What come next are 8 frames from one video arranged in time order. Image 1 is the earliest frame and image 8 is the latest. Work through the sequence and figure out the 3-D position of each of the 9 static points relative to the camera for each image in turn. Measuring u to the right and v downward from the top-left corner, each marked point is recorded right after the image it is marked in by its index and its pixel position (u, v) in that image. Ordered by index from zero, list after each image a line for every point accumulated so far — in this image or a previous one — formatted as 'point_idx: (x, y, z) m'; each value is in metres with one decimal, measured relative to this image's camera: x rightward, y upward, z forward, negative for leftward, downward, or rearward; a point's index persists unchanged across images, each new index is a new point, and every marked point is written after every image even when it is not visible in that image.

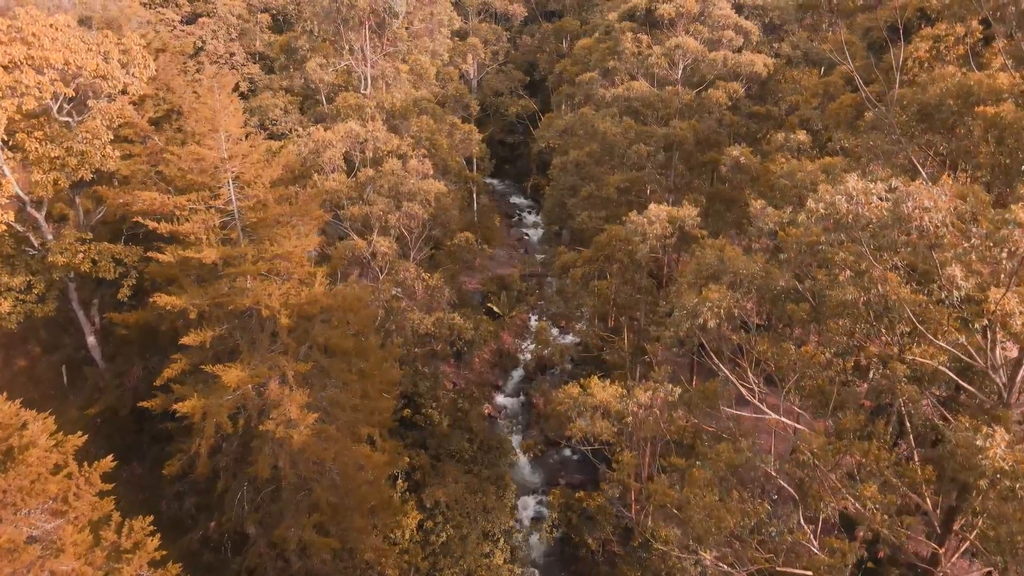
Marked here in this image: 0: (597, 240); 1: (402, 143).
0: (+2.1, +1.2, +18.2) m
1: (-3.0, +4.0, +19.6) m
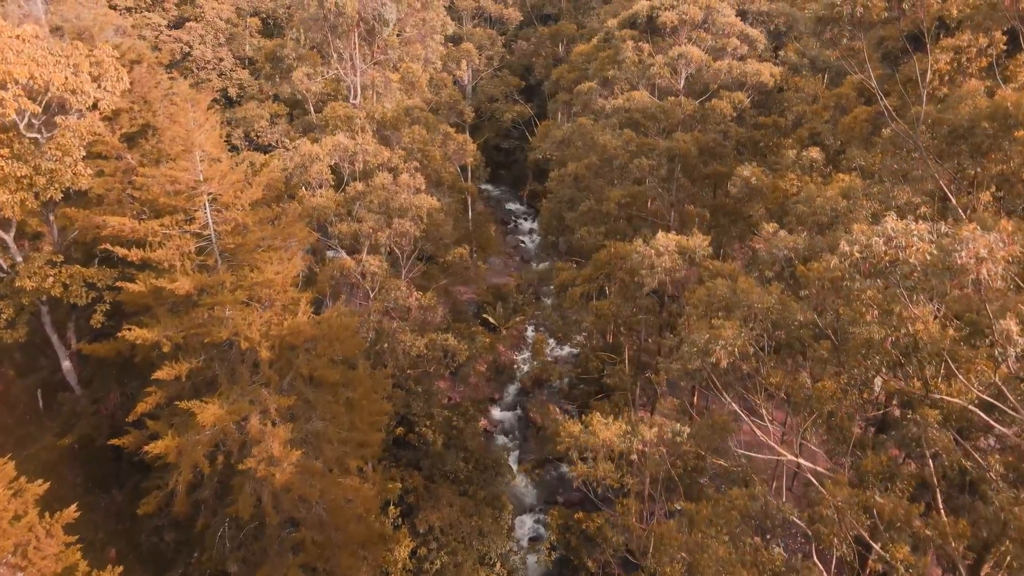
0: (+2.0, +0.8, +17.4) m
1: (-3.1, +3.5, +18.8) m
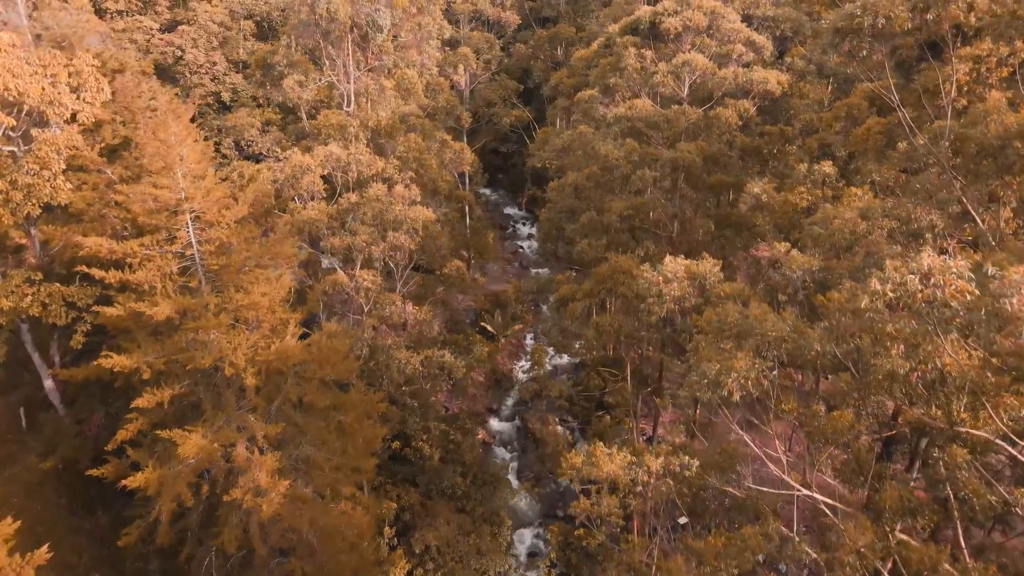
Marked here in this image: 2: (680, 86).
0: (+2.0, +0.4, +16.8) m
1: (-3.2, +3.1, +18.3) m
2: (+4.0, +4.7, +17.1) m
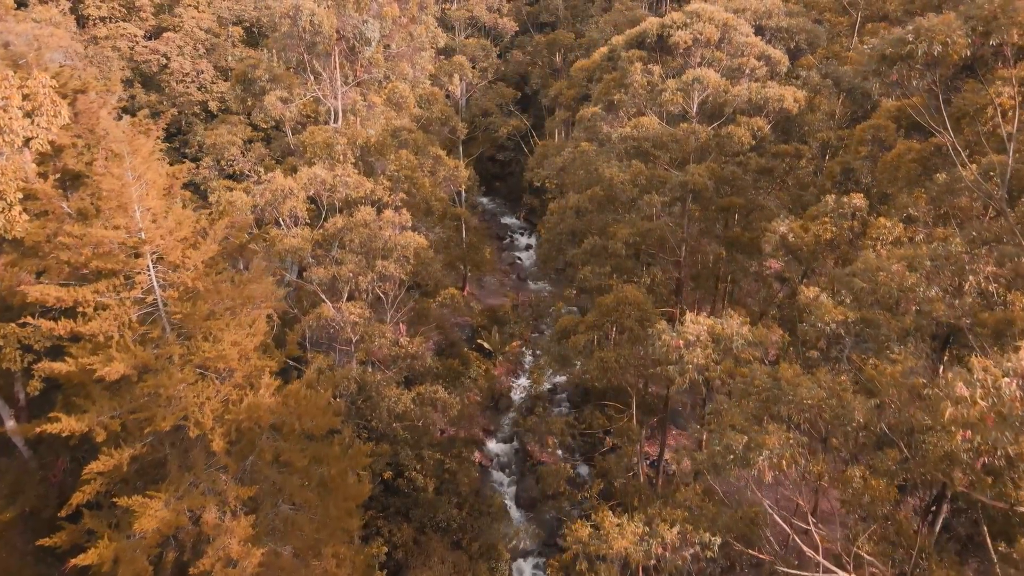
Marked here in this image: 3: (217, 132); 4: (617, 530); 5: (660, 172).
0: (+1.9, -0.3, +15.7) m
1: (-3.2, +2.4, +17.1) m
2: (+3.9, +4.0, +16.0) m
3: (-7.8, +4.1, +19.0) m
4: (+1.4, -3.2, +9.4) m
5: (+3.3, +2.5, +15.8) m
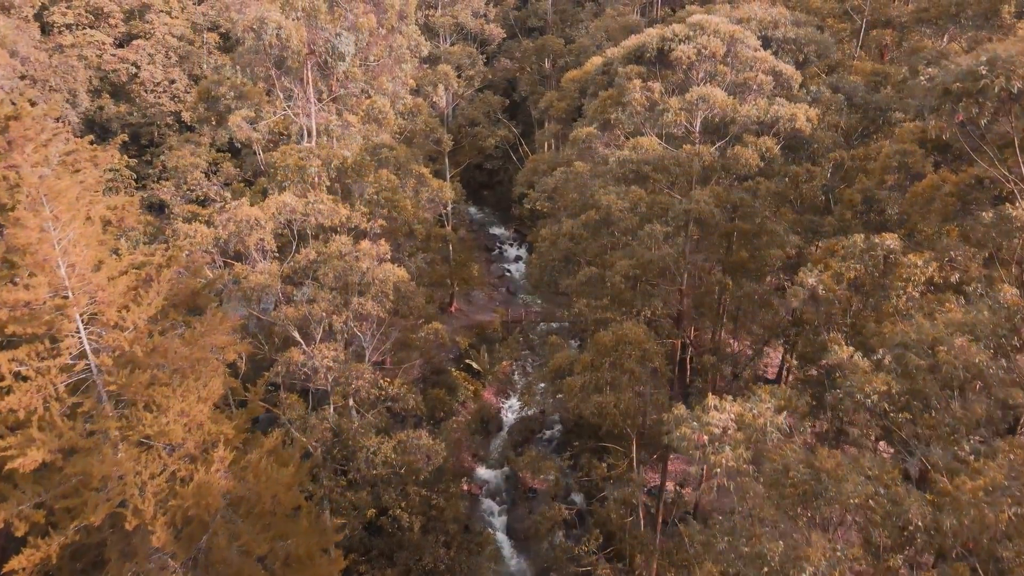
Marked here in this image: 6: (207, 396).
0: (+1.7, -1.0, +14.4) m
1: (-3.5, +1.6, +15.7) m
2: (+3.7, +3.3, +14.7) m
3: (-8.1, +3.3, +17.6) m
4: (+1.3, -3.9, +8.1) m
5: (+3.0, +1.8, +14.5) m
6: (-4.1, -1.4, +9.7) m
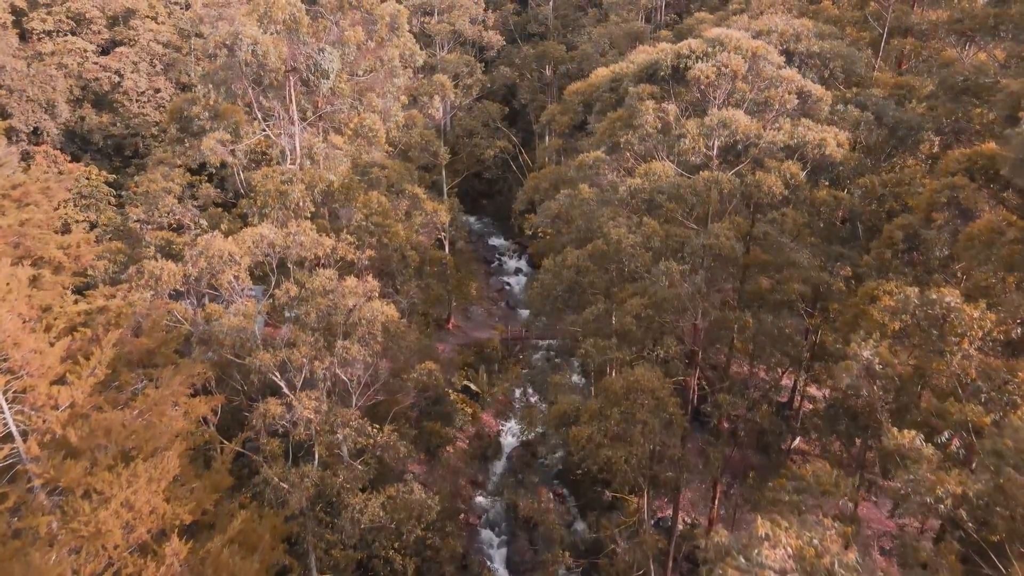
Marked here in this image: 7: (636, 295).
0: (+1.7, -1.8, +13.1) m
1: (-3.5, +0.9, +14.4) m
2: (+3.7, +2.6, +13.4) m
3: (-8.1, +2.6, +16.3) m
4: (+1.3, -4.7, +6.8) m
5: (+3.0, +1.1, +13.2) m
6: (-4.1, -2.2, +8.4) m
7: (+2.3, -0.1, +13.3) m
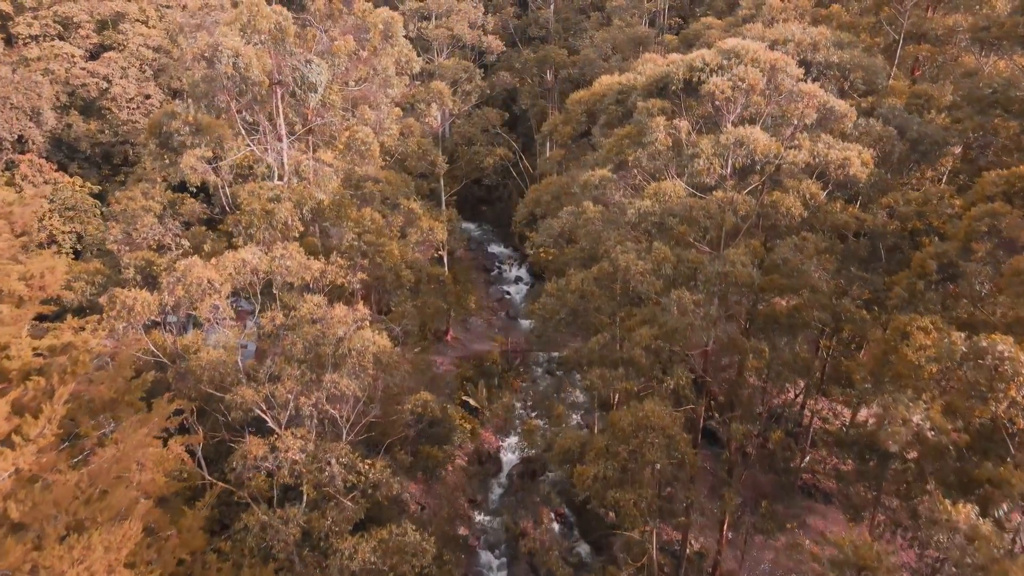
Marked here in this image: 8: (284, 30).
0: (+1.7, -2.2, +12.2) m
1: (-3.5, +0.4, +13.6) m
2: (+3.7, +2.1, +12.6) m
3: (-8.1, +2.1, +15.4) m
4: (+1.3, -5.2, +5.9) m
5: (+3.0, +0.6, +12.4) m
6: (-4.1, -2.7, +7.6) m
7: (+2.3, -0.6, +12.4) m
8: (-4.3, +4.9, +13.6) m
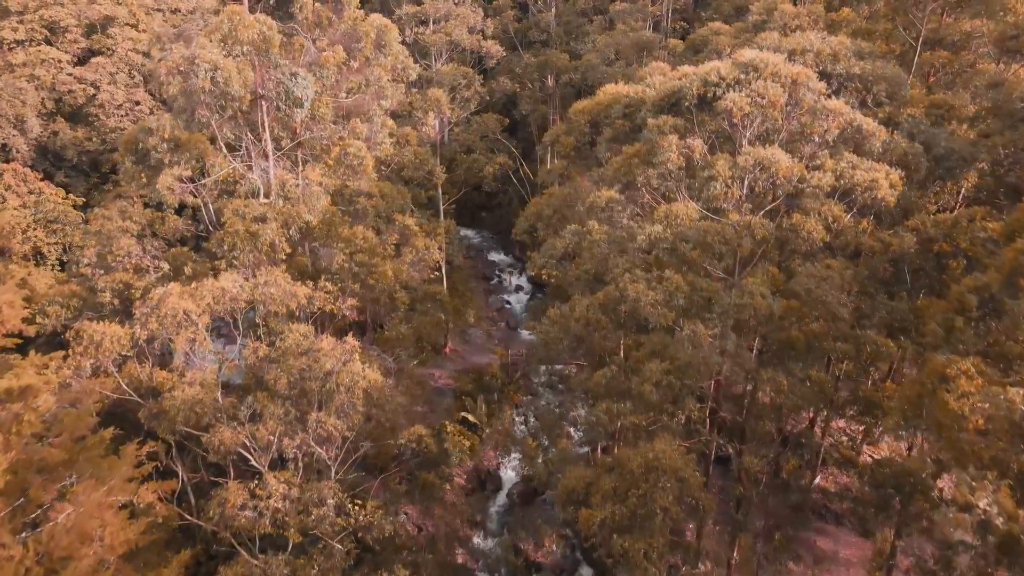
0: (+1.7, -2.7, +11.3) m
1: (-3.5, -0.1, +12.7) m
2: (+3.7, +1.6, +11.7) m
3: (-8.1, +1.6, +14.5) m
4: (+1.3, -5.6, +5.1) m
5: (+3.0, +0.1, +11.5) m
6: (-4.1, -3.2, +6.7) m
7: (+2.3, -1.1, +11.6) m
8: (-4.3, +4.4, +12.7) m
